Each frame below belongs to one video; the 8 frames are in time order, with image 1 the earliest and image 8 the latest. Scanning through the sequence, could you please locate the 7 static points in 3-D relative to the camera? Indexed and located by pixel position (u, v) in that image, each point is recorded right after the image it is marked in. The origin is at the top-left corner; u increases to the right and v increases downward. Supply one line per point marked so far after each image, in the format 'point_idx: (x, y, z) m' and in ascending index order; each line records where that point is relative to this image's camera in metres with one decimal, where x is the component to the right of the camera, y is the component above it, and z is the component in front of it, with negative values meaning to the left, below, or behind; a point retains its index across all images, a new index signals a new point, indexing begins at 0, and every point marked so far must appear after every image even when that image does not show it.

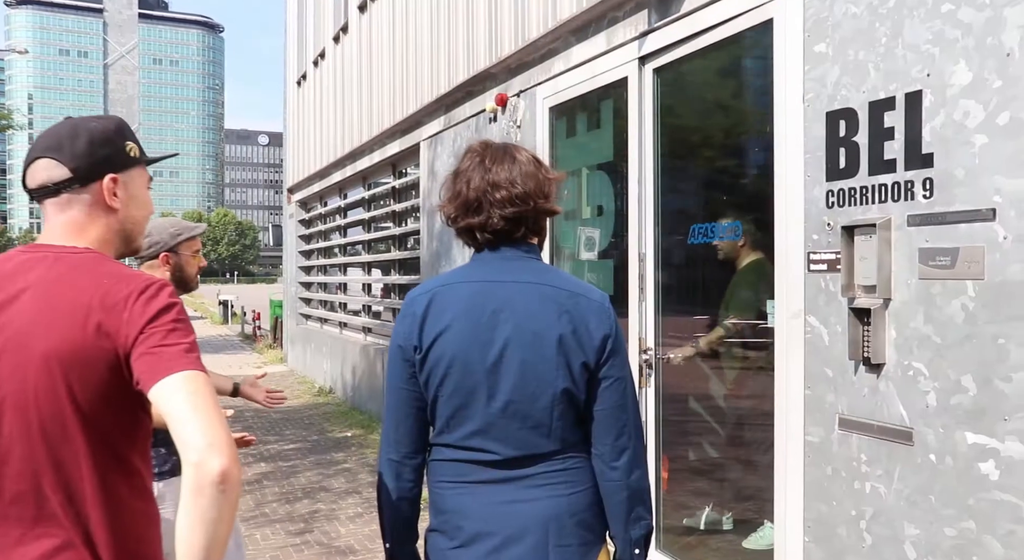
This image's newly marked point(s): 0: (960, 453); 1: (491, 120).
0: (+1.5, -0.6, +2.5) m
1: (-0.2, +1.3, +6.1) m
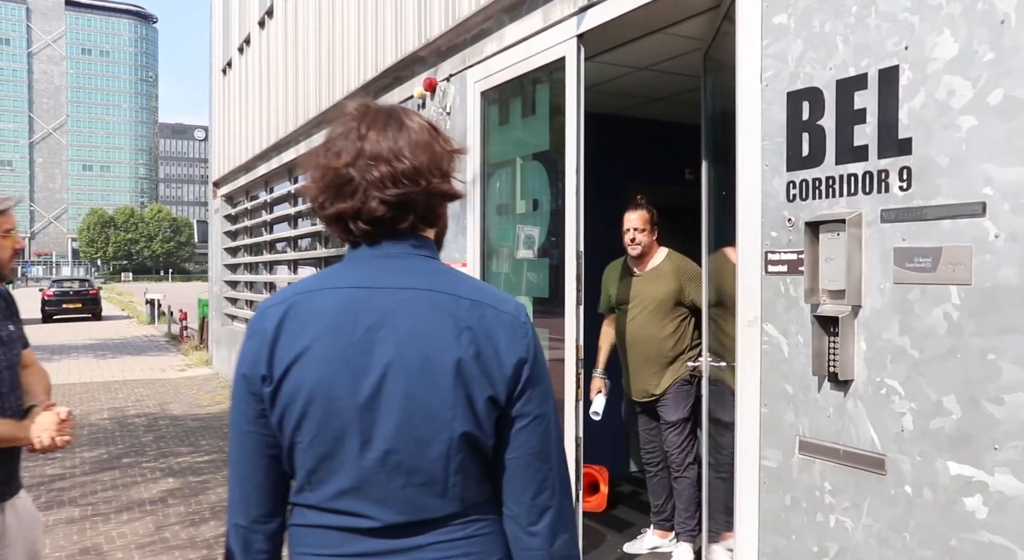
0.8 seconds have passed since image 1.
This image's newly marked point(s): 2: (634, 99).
0: (+1.2, -0.6, +2.2) m
1: (-0.7, +1.3, +5.7) m
2: (+0.9, +1.4, +5.9) m
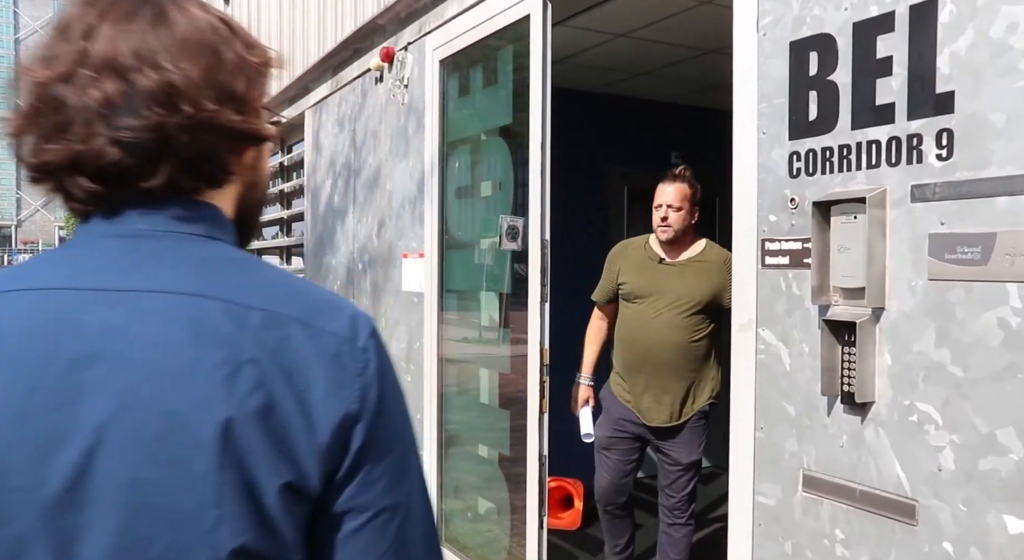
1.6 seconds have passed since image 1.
0: (+1.0, -0.6, +1.7) m
1: (-0.9, +1.3, +5.1) m
2: (+0.7, +1.4, +5.3) m
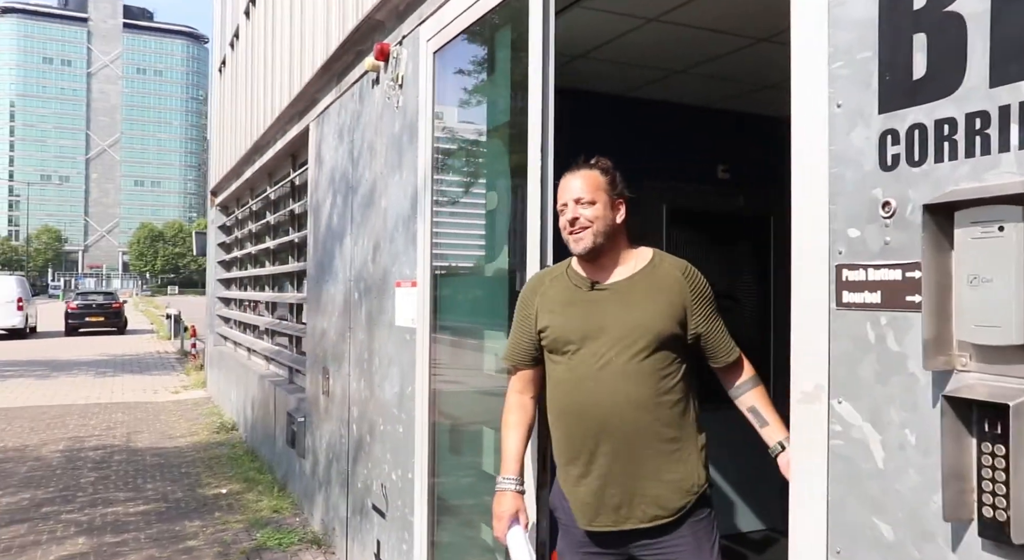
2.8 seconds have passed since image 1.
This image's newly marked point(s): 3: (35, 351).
0: (+0.9, -0.6, +0.9) m
1: (-0.8, +1.2, +4.5) m
2: (+0.8, +1.2, +4.6) m
3: (-11.7, -1.7, +18.9) m
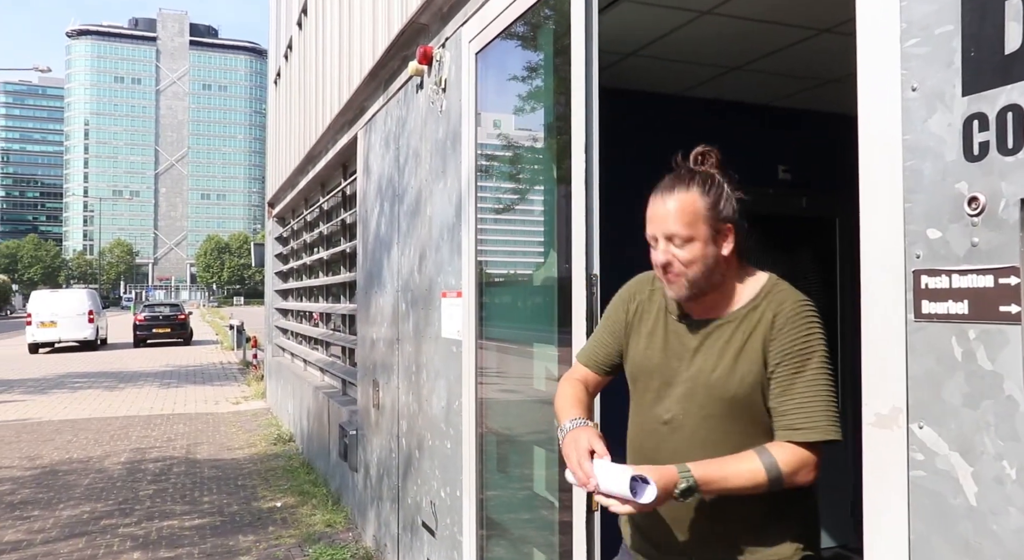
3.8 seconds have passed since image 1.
0: (+0.9, -0.6, +0.6) m
1: (-0.5, +1.1, +4.4) m
2: (+1.1, +1.2, +4.4) m
3: (-10.3, -2.1, +19.6) m
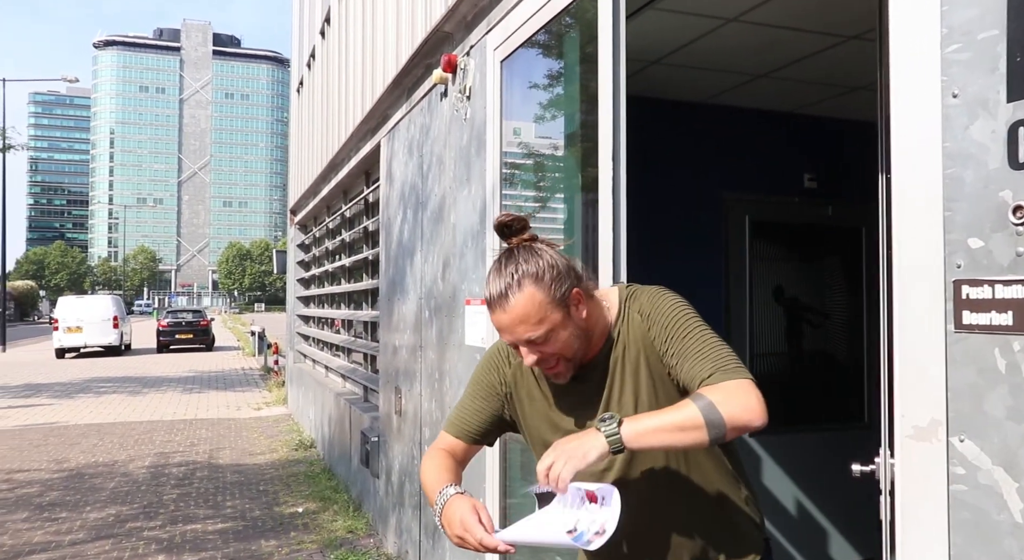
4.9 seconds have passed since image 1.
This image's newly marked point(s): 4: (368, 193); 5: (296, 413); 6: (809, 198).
0: (+0.9, -0.7, +0.6) m
1: (-0.4, +1.1, +4.4) m
2: (+1.2, +1.1, +4.4) m
3: (-9.8, -2.2, +19.8) m
4: (-1.3, +0.8, +7.0) m
5: (-3.1, -1.9, +11.0) m
6: (+1.9, +0.5, +4.9) m
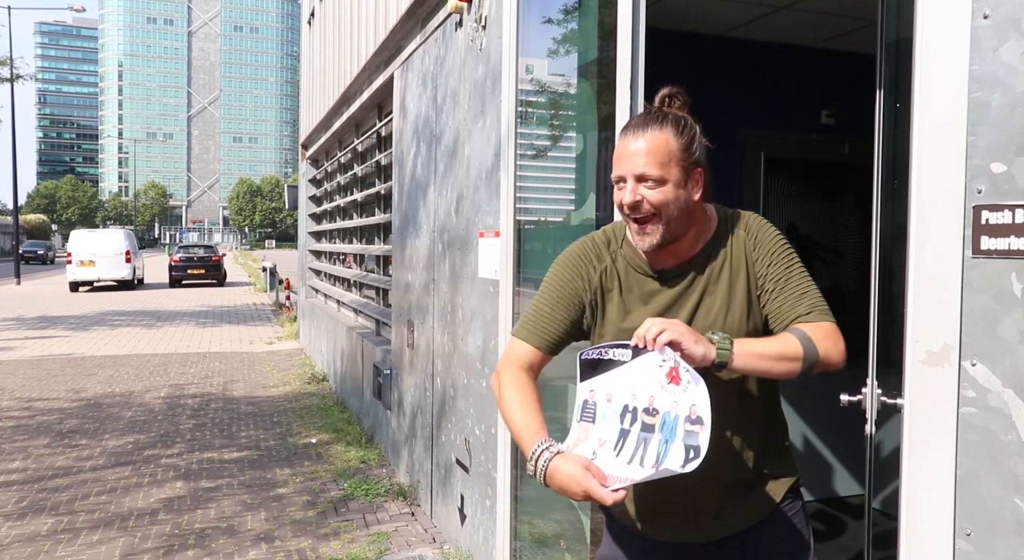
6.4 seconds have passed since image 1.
0: (+1.0, -0.6, +0.7) m
1: (-0.3, +1.4, +4.3) m
2: (+1.3, +1.5, +4.3) m
3: (-9.6, -0.5, +20.0) m
4: (-1.2, +1.4, +6.9) m
5: (-3.0, -1.0, +11.2) m
6: (+2.0, +0.9, +4.8) m
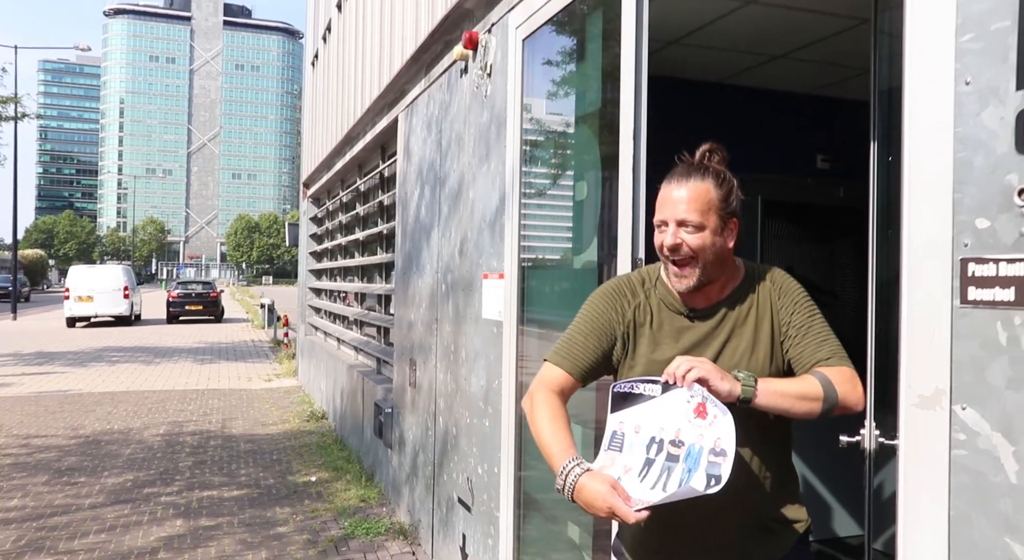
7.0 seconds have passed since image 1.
0: (+1.0, -0.6, +0.7) m
1: (-0.3, +1.2, +4.5) m
2: (+1.3, +1.3, +4.4) m
3: (-9.6, -1.5, +20.0) m
4: (-1.2, +1.0, +7.1) m
5: (-3.0, -1.5, +11.2) m
6: (+2.0, +0.6, +5.0) m
